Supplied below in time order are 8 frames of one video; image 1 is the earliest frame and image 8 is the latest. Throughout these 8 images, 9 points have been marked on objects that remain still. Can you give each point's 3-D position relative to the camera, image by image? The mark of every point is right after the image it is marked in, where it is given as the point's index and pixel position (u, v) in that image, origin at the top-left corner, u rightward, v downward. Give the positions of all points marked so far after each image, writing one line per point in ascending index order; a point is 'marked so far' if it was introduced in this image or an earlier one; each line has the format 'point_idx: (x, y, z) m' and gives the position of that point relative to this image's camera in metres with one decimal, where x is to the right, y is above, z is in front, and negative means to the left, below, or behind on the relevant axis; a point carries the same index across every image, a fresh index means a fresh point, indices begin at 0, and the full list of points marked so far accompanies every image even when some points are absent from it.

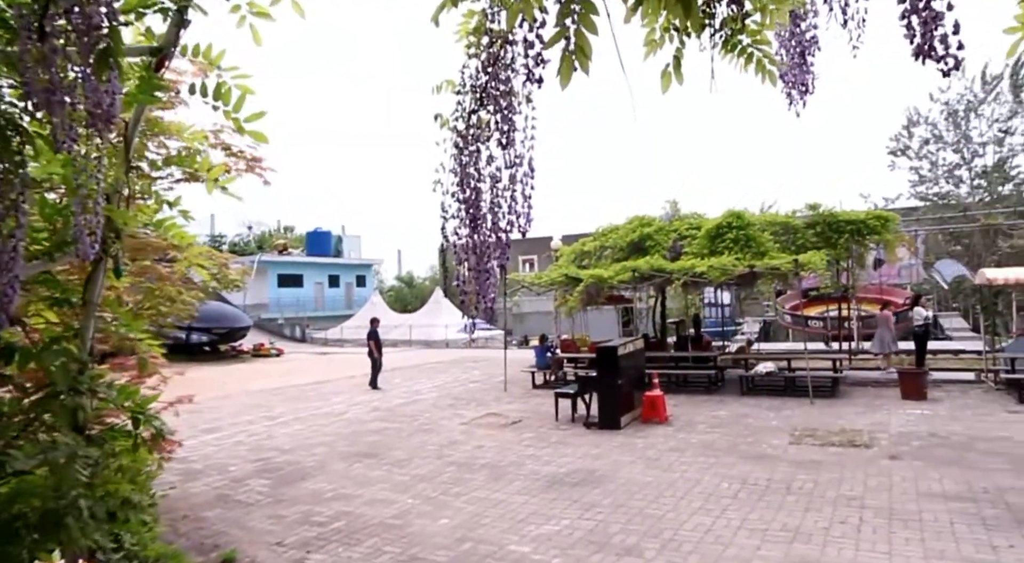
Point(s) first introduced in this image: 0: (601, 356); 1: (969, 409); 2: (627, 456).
0: (+1.6, -1.3, +11.8) m
1: (+7.1, -2.0, +10.2) m
2: (+1.7, -2.6, +9.8) m
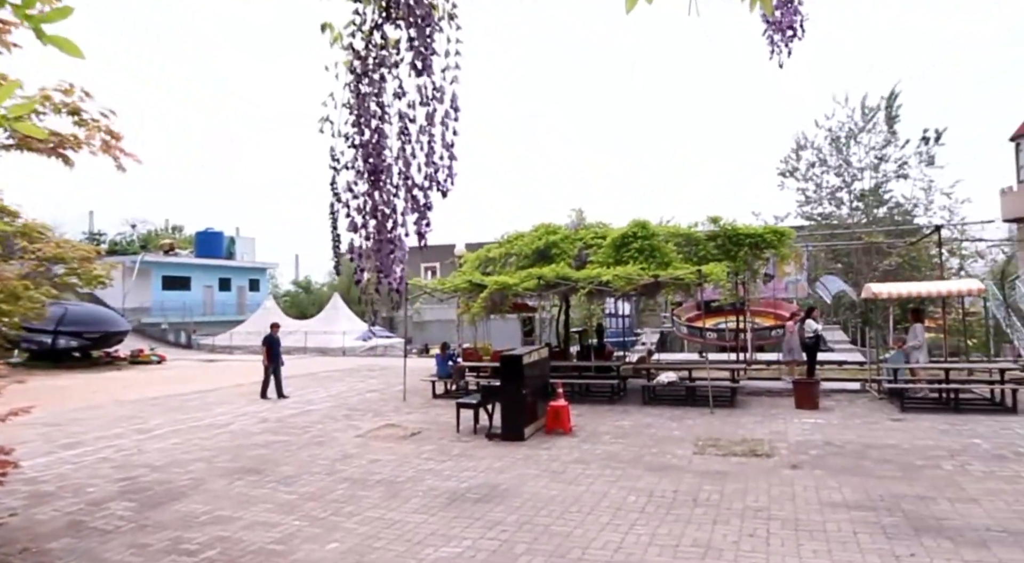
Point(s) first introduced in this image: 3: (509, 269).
0: (-0.1, -1.4, +11.3) m
1: (+5.6, -2.2, +10.7) m
2: (+0.3, -2.7, +9.4) m
3: (-0.1, +0.3, +16.8) m
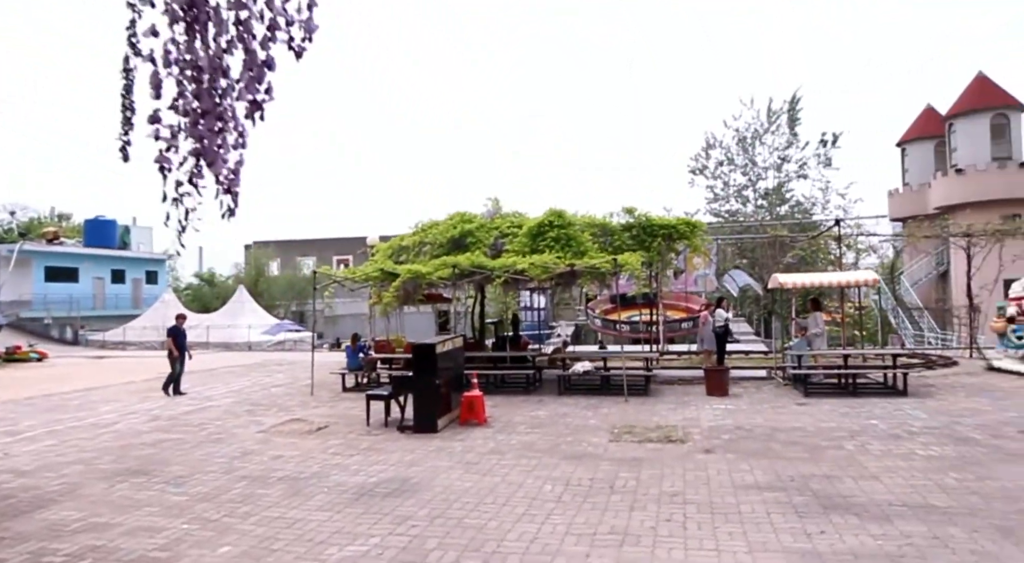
0: (-1.5, -1.2, +10.9) m
1: (+4.2, -2.0, +10.9) m
2: (-0.9, -2.5, +9.0) m
3: (-2.3, +0.6, +16.3) m
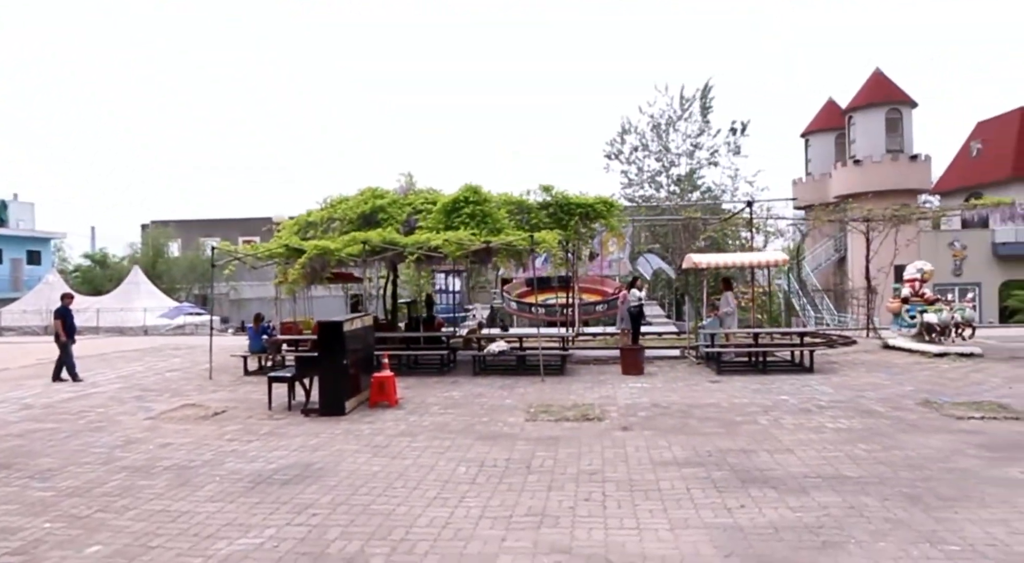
0: (-2.9, -0.8, +10.2) m
1: (+2.8, -1.7, +11.0) m
2: (-2.1, -2.1, +8.4) m
3: (-4.3, +1.1, +15.5) m
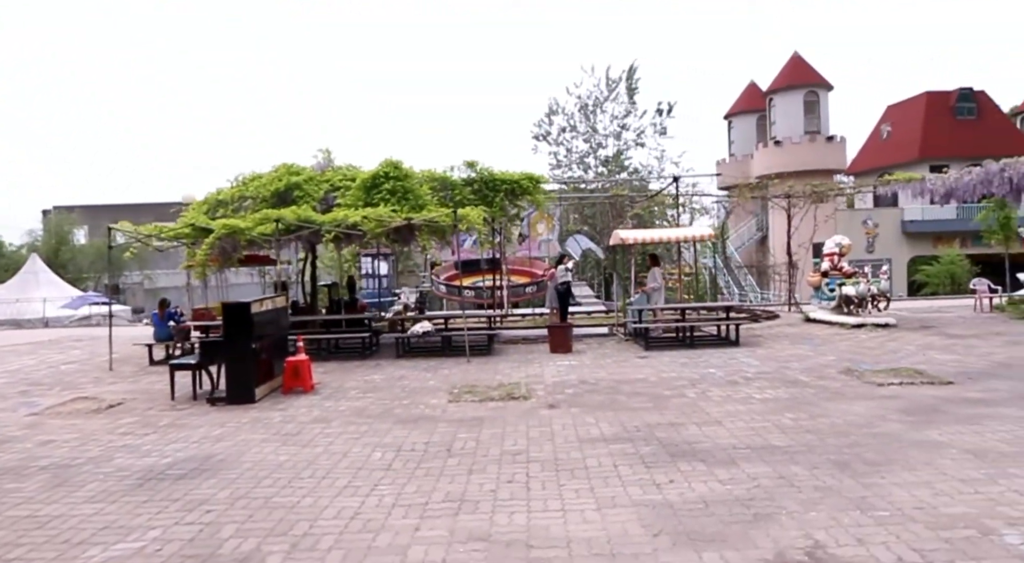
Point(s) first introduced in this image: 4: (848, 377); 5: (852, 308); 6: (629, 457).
0: (-4.0, -0.5, +9.4) m
1: (+1.6, -1.3, +10.8) m
2: (-3.0, -1.8, +7.8) m
3: (-5.9, +1.5, +14.4) m
4: (+4.1, -1.2, +8.1) m
5: (+6.6, -0.5, +12.7) m
6: (+1.0, -1.5, +5.7) m
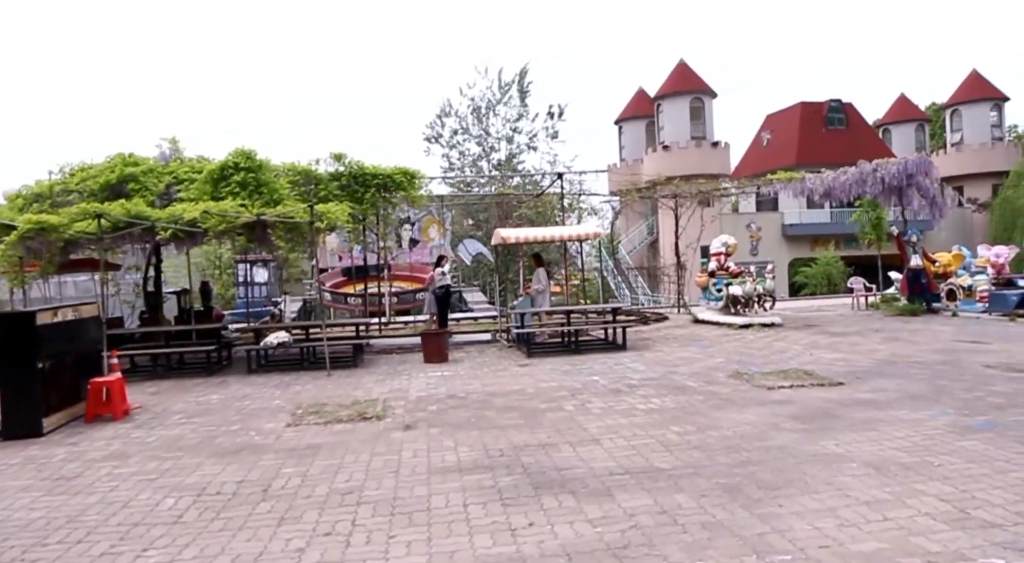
0: (-5.7, -0.5, +7.5) m
1: (-0.4, -1.3, +9.7) m
2: (-4.5, -1.8, +6.0) m
3: (-8.4, +1.4, +12.3) m
4: (+2.5, -1.1, +7.4) m
5: (+4.3, -0.5, +12.4) m
6: (-0.2, -1.5, +4.6) m
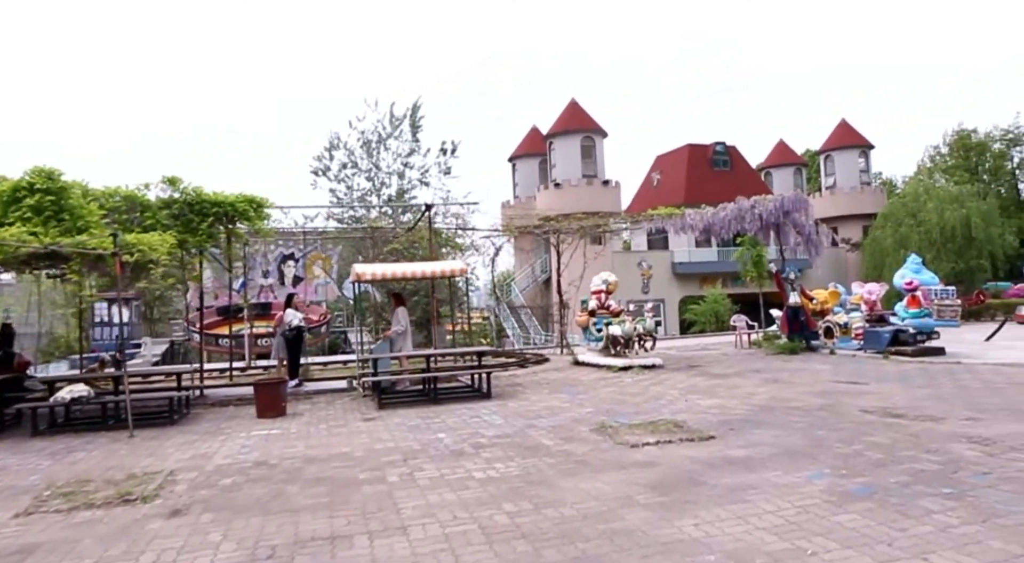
0: (-7.3, -0.9, +5.4) m
1: (-2.4, -1.8, +8.2) m
2: (-5.9, -2.1, +4.0) m
3: (-10.7, +0.7, +9.8) m
4: (+0.9, -1.5, +6.4) m
5: (+1.9, -1.2, +11.6) m
6: (-1.5, -1.7, +3.2) m
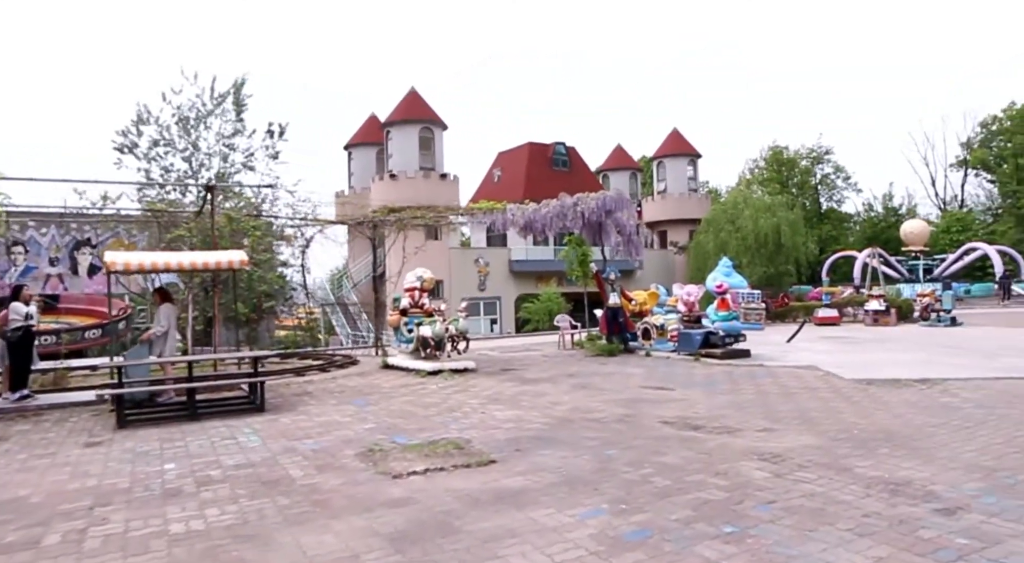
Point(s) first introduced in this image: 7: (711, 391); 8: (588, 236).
0: (-8.9, -0.7, +2.6) m
1: (-4.7, -1.7, +6.4) m
2: (-7.3, -1.9, +1.5) m
3: (-13.1, +1.0, +6.1) m
4: (-1.2, -1.5, +5.3) m
5: (-1.3, -1.1, +10.6) m
6: (-2.8, -1.6, +1.7) m
7: (+2.6, -1.4, +8.4) m
8: (+2.0, +1.1, +16.6) m
